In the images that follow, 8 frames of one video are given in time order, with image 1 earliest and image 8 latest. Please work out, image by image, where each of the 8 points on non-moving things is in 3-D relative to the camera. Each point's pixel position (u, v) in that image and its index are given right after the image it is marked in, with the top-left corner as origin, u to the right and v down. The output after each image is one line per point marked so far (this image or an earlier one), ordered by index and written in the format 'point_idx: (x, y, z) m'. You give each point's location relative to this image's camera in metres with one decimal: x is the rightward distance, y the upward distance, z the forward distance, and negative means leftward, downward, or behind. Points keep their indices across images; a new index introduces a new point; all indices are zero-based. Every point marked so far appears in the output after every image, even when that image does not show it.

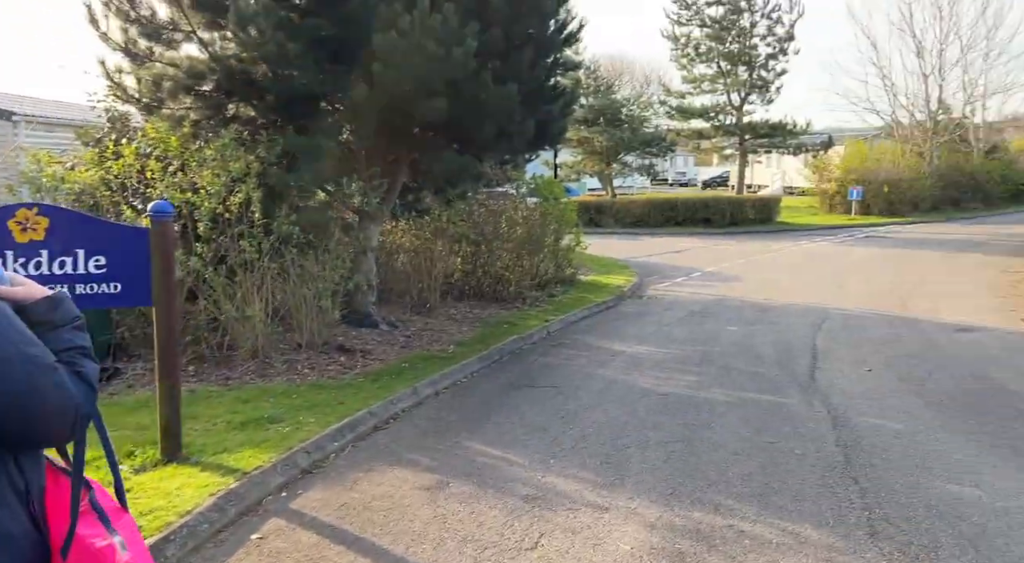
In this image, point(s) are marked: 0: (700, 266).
0: (+4.6, +0.4, +19.2) m
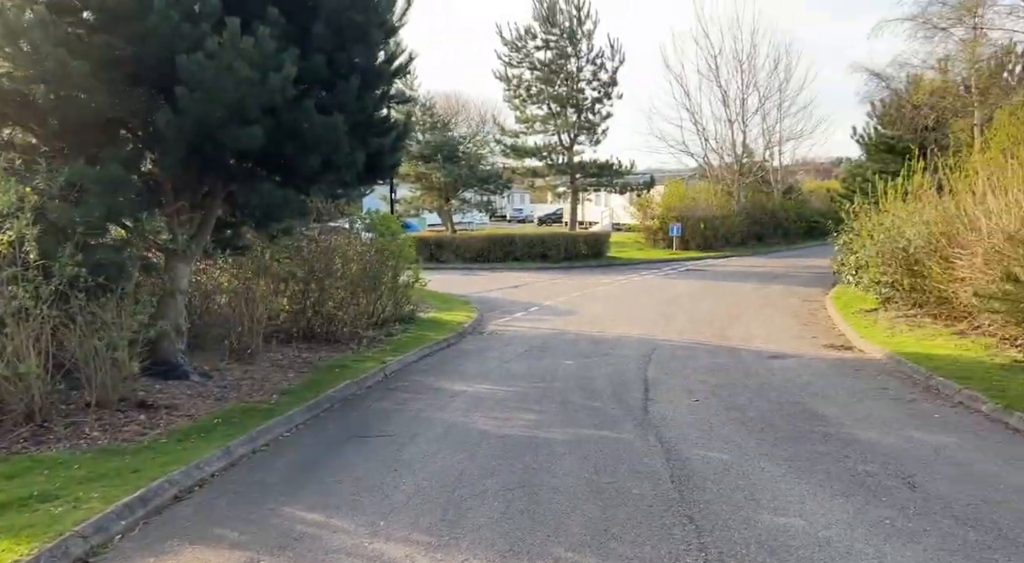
0: (+0.7, -0.5, +19.4) m
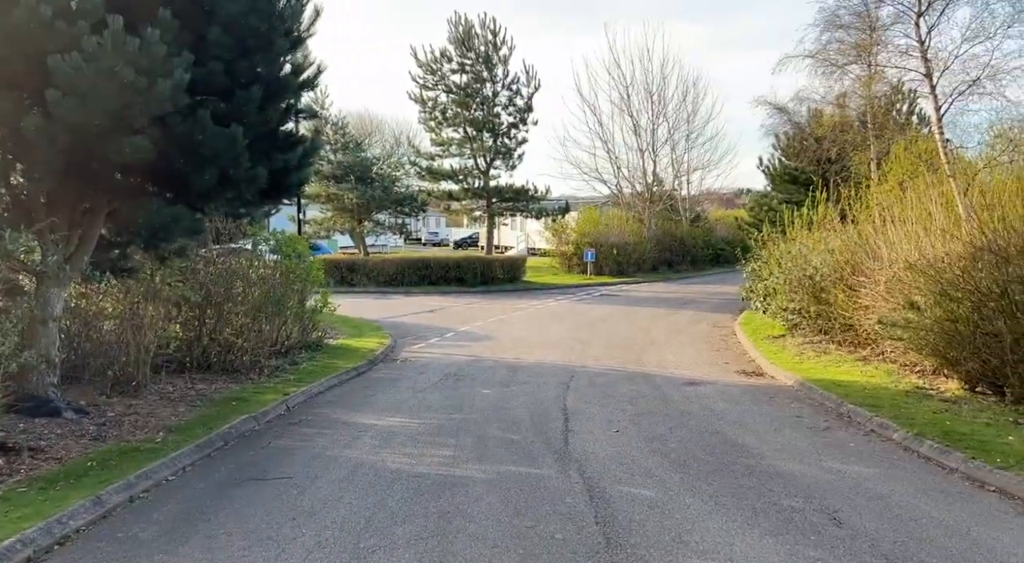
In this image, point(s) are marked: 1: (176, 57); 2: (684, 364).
0: (-1.4, -1.1, +19.0) m
1: (-2.7, +1.8, +6.5) m
2: (+3.0, -1.4, +13.7) m
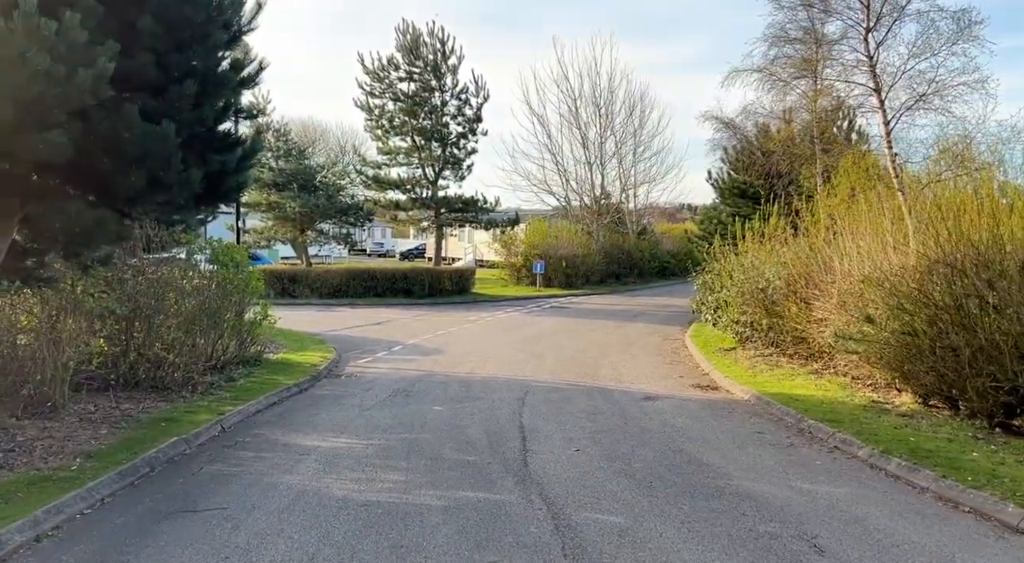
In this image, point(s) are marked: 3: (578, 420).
0: (-2.6, -1.3, +18.5) m
1: (-3.1, +1.8, +5.9) m
2: (+2.1, -1.6, +13.4) m
3: (+0.8, -1.6, +9.3) m
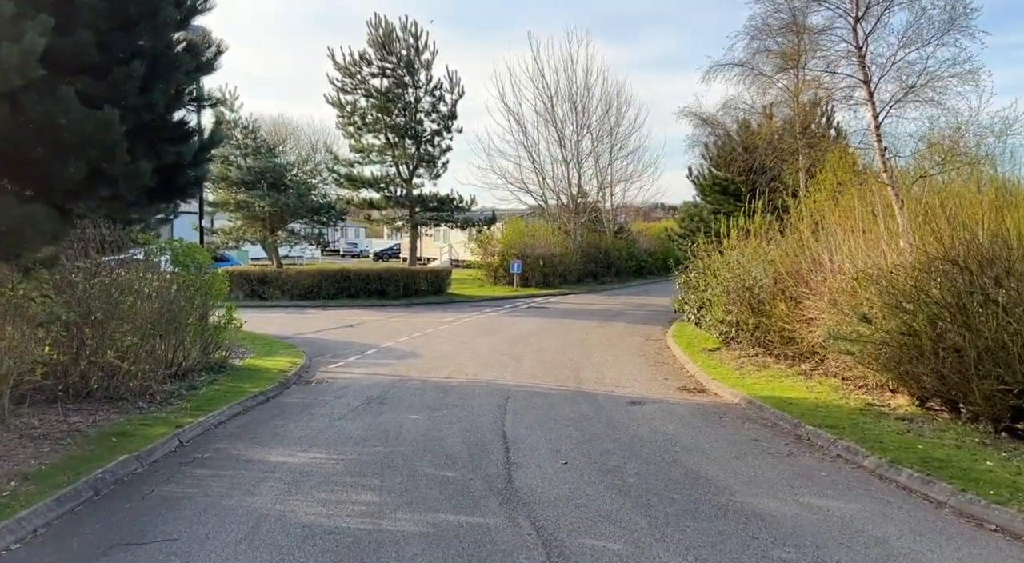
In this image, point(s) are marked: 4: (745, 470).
0: (-3.1, -1.4, +17.8) m
1: (-3.2, +1.7, +5.2) m
2: (+1.8, -1.6, +12.9) m
3: (+0.6, -1.6, +8.8) m
4: (+2.0, -1.7, +6.9) m
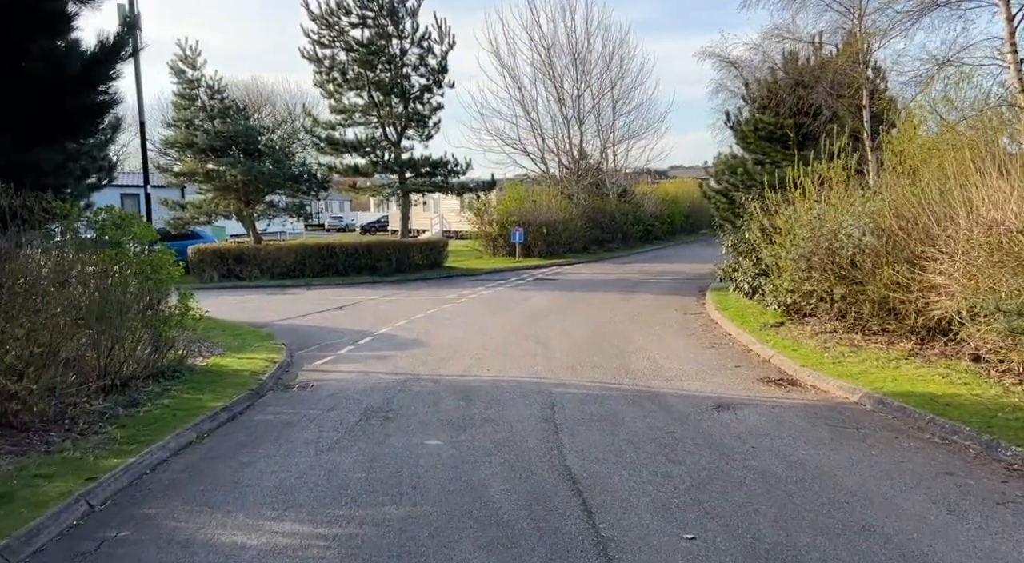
0: (-2.7, -0.9, +15.0) m
1: (-2.7, +1.7, +2.3) m
2: (+2.3, -1.2, +10.2) m
3: (+1.1, -1.4, +6.1) m
4: (+2.6, -1.4, +4.2) m
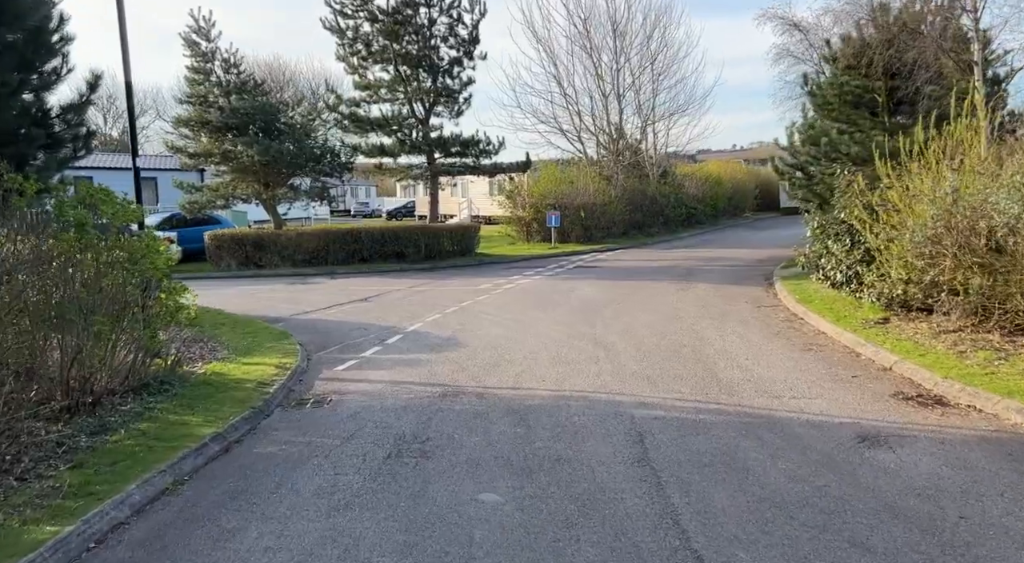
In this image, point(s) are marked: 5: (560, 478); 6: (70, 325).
0: (-1.9, -0.7, +13.1) m
1: (-2.3, +1.7, +0.4) m
2: (+2.9, -1.1, +8.1) m
3: (+1.6, -1.3, +4.1) m
4: (+3.1, -1.4, +2.2) m
5: (+0.3, -1.3, +5.4) m
6: (-3.9, -0.4, +7.1) m
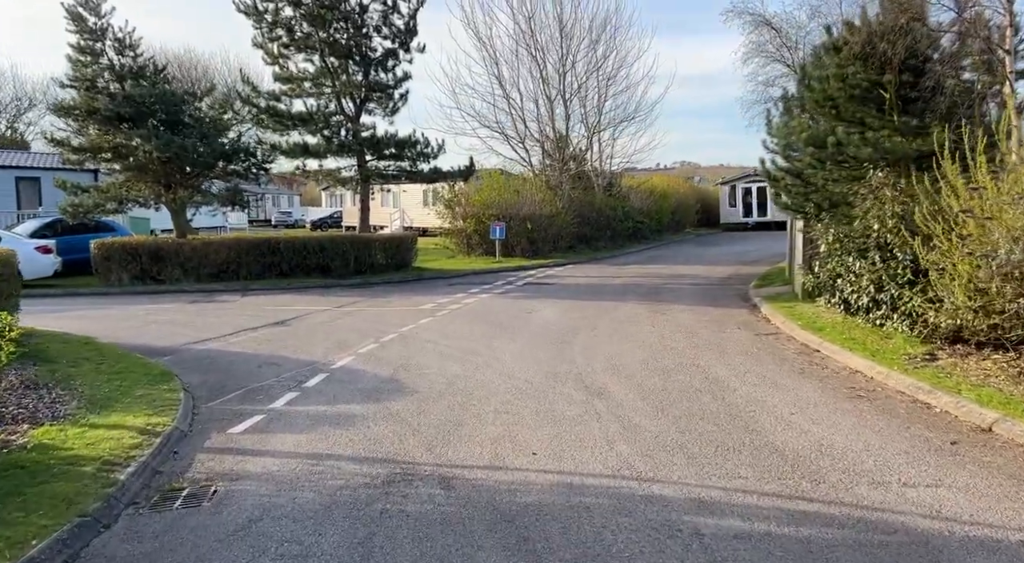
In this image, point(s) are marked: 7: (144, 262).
0: (-2.5, -1.0, +10.3) m
1: (-1.7, +1.6, -2.4) m
2: (+2.8, -1.3, +5.7) m
3: (+1.8, -1.5, +1.5) m
4: (+3.4, -1.5, -0.2) m
5: (+0.4, -1.5, +2.7) m
6: (-4.0, -0.6, +4.1) m
7: (-9.2, +0.5, +19.7) m
